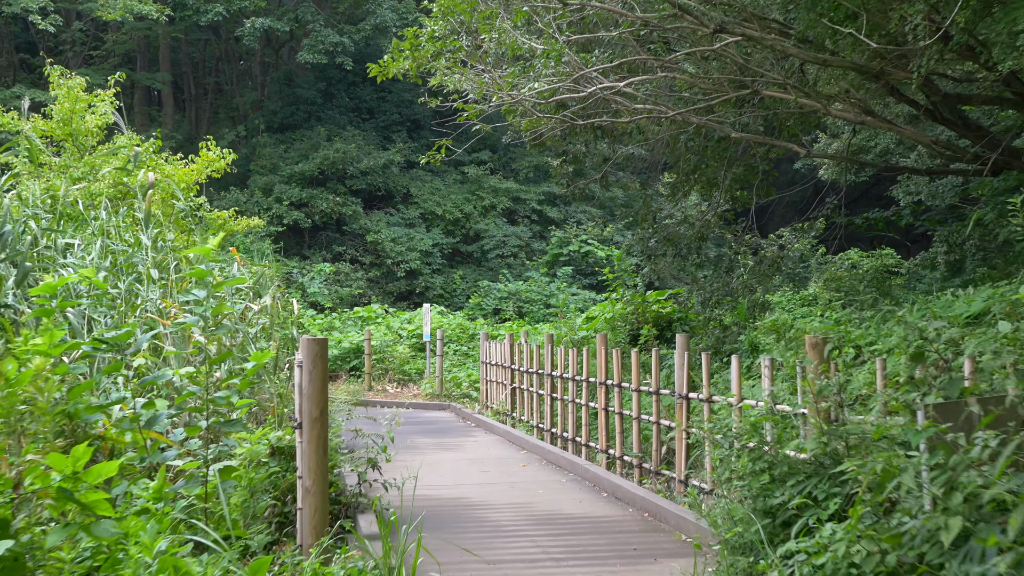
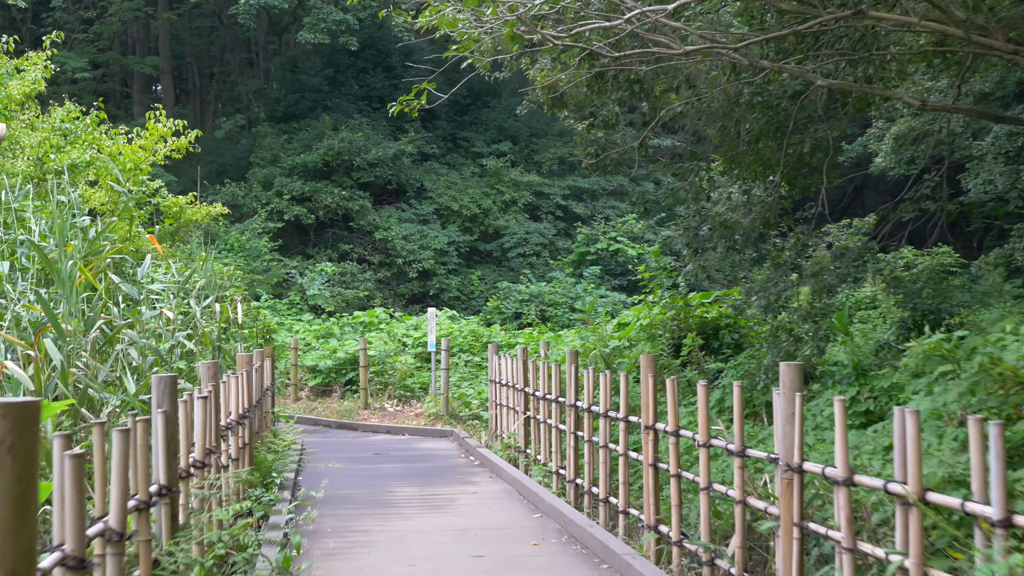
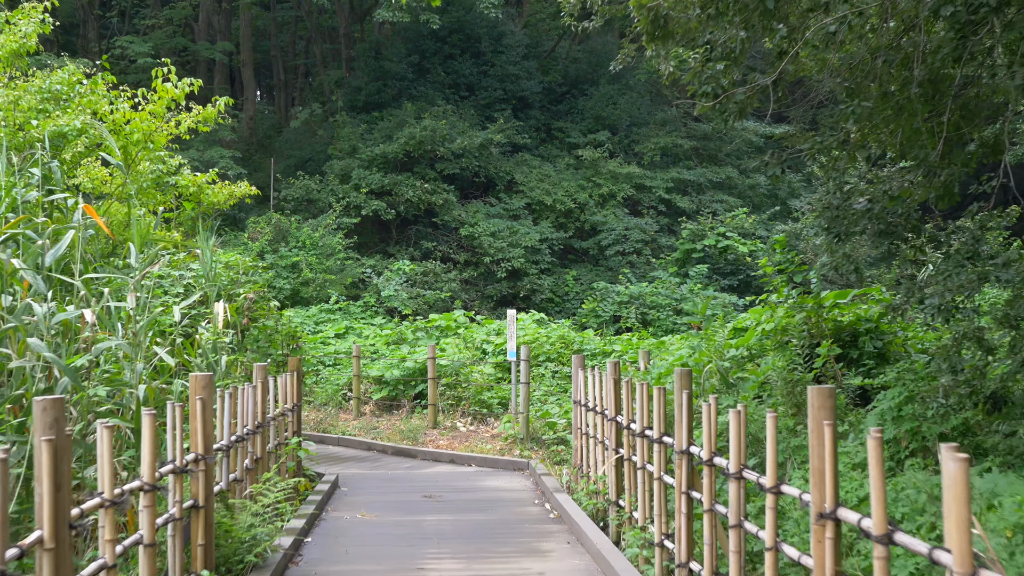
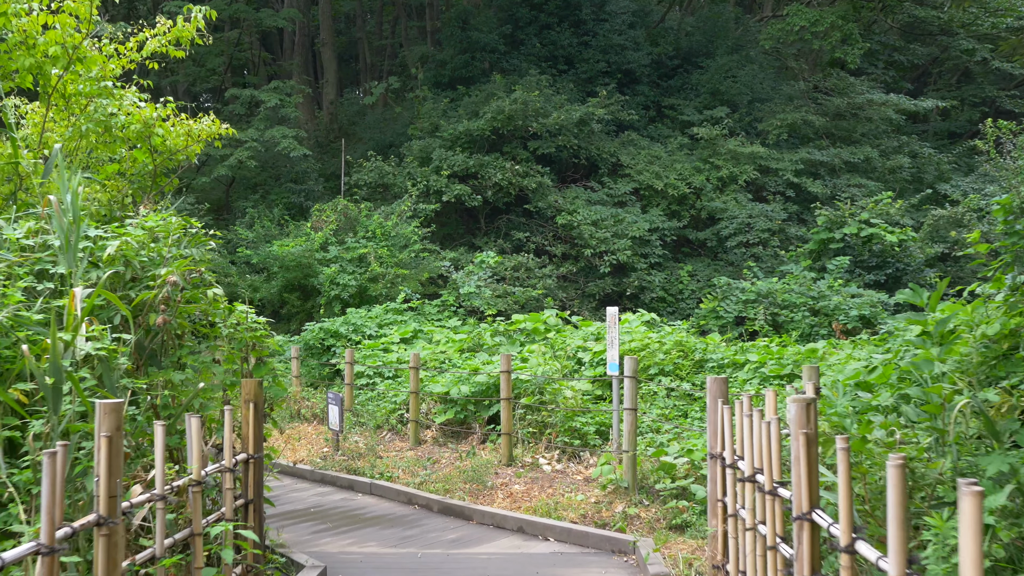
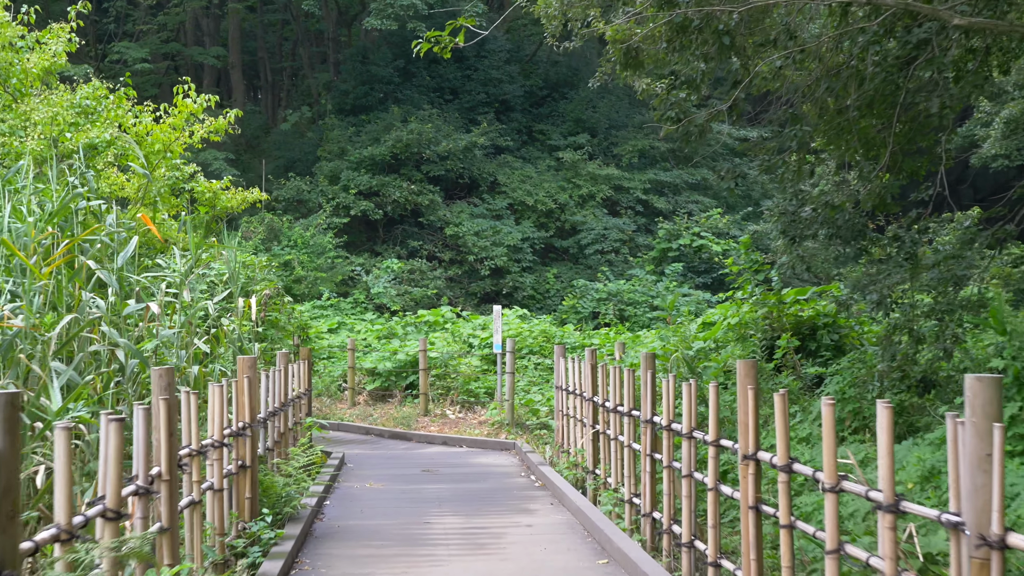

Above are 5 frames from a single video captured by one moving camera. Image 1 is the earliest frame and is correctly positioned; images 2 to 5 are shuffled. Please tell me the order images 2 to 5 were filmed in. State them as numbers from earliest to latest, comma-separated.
2, 5, 3, 4
